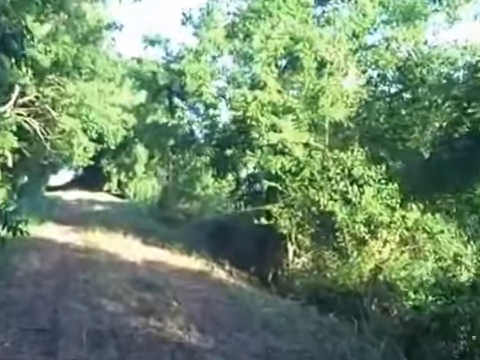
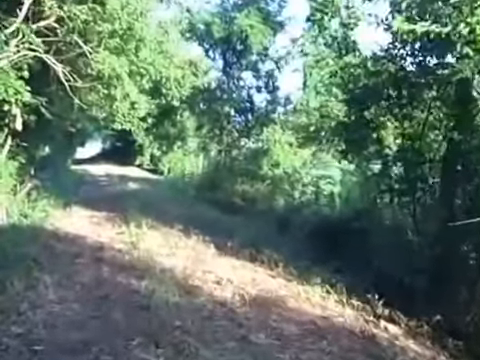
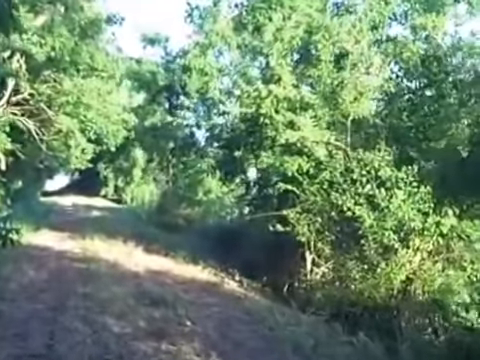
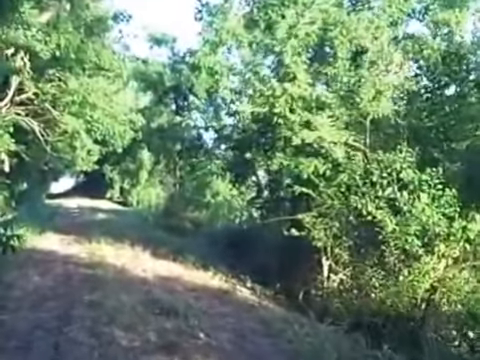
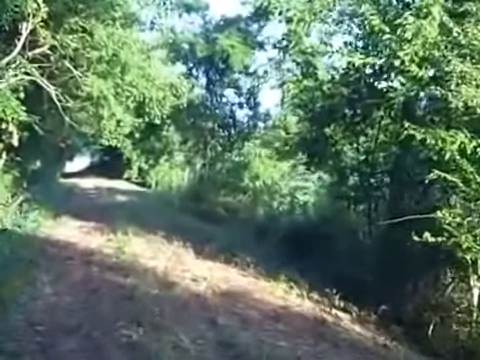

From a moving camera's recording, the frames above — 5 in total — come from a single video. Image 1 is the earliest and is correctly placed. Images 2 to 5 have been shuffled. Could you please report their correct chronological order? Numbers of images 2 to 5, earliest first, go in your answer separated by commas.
3, 4, 5, 2
